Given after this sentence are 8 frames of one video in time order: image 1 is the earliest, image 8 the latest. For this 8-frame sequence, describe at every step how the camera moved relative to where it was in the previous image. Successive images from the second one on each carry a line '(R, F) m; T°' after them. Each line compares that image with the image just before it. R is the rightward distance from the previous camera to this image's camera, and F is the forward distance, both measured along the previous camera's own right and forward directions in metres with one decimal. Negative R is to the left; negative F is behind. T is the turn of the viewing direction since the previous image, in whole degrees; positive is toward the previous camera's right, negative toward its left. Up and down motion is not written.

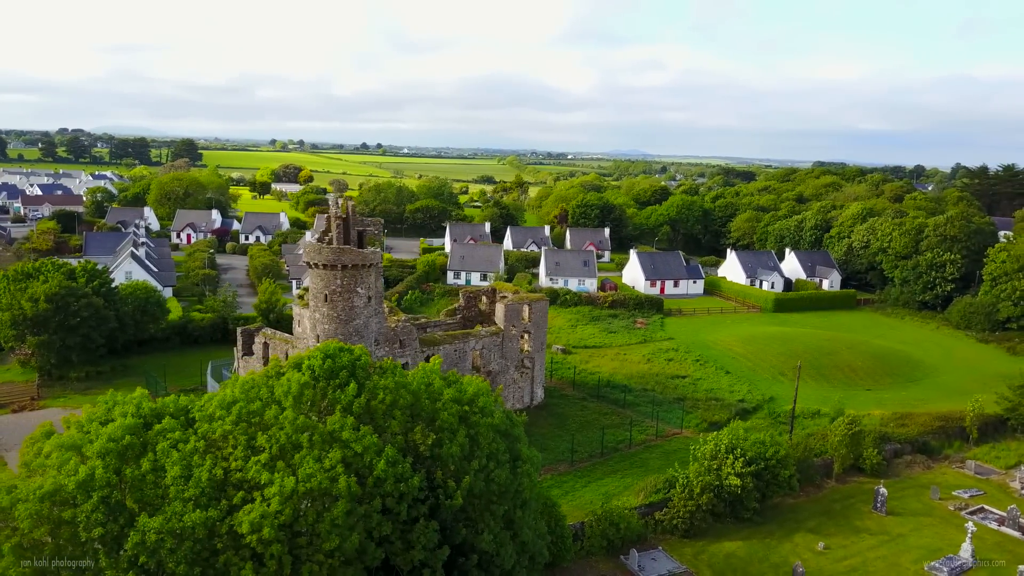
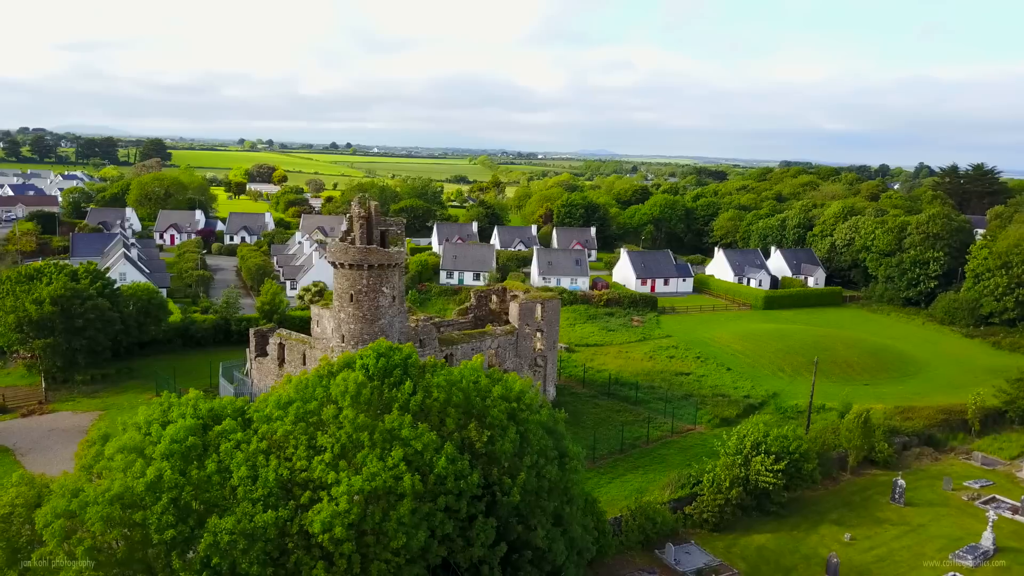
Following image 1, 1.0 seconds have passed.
(-1.9, -0.1) m; +2°
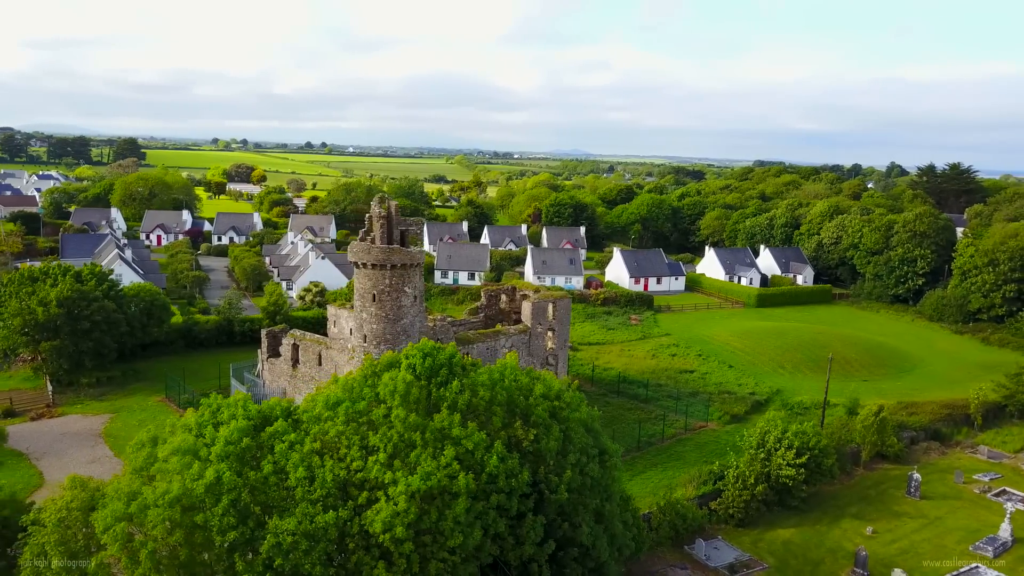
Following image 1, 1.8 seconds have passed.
(-1.6, 0.0) m; +2°
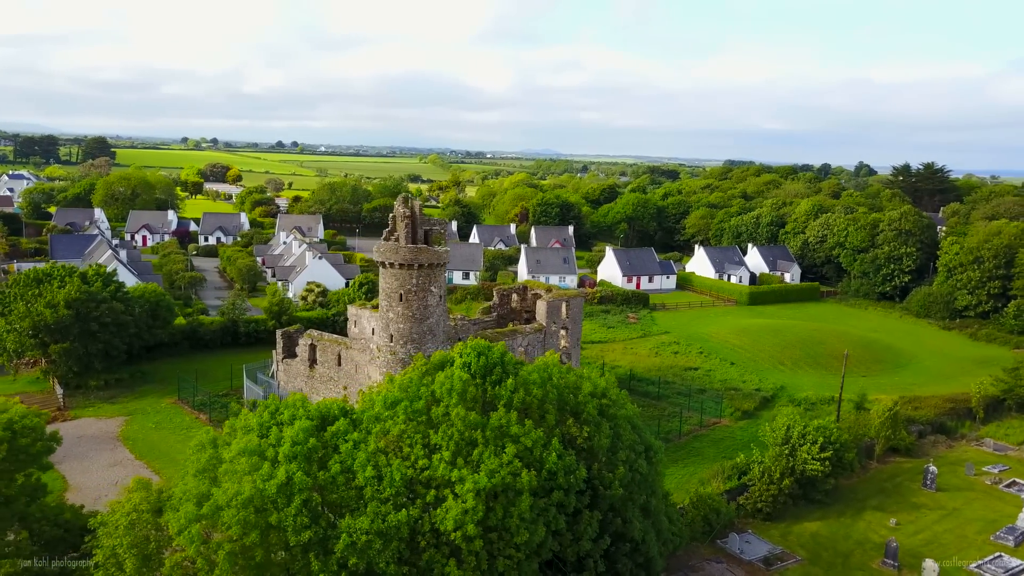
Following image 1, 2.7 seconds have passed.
(-1.9, -0.1) m; +2°
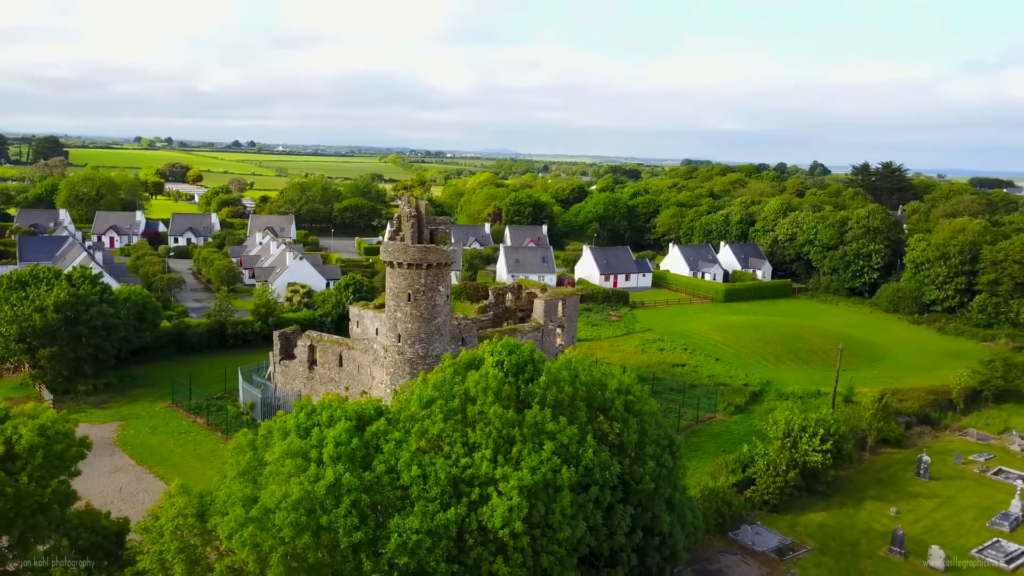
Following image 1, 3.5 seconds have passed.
(-1.6, -0.1) m; +3°
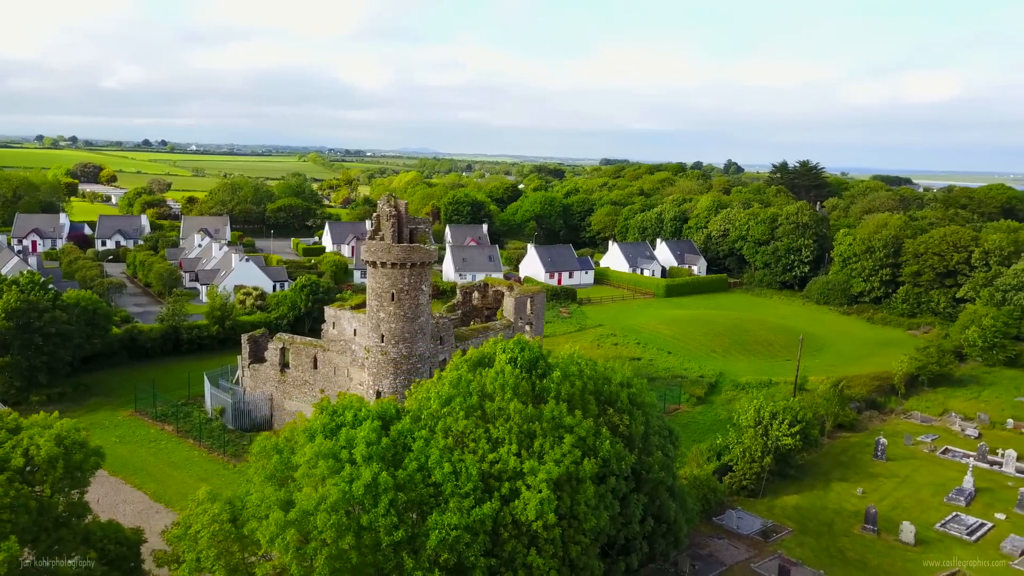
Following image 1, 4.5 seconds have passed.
(-2.1, -0.2) m; +6°
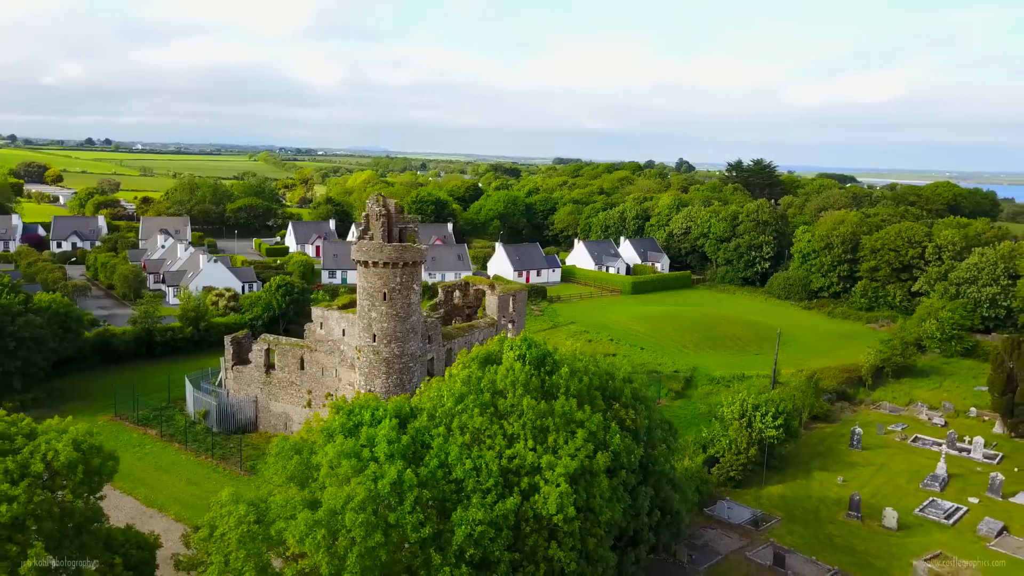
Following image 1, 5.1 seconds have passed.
(-1.3, -0.2) m; +3°
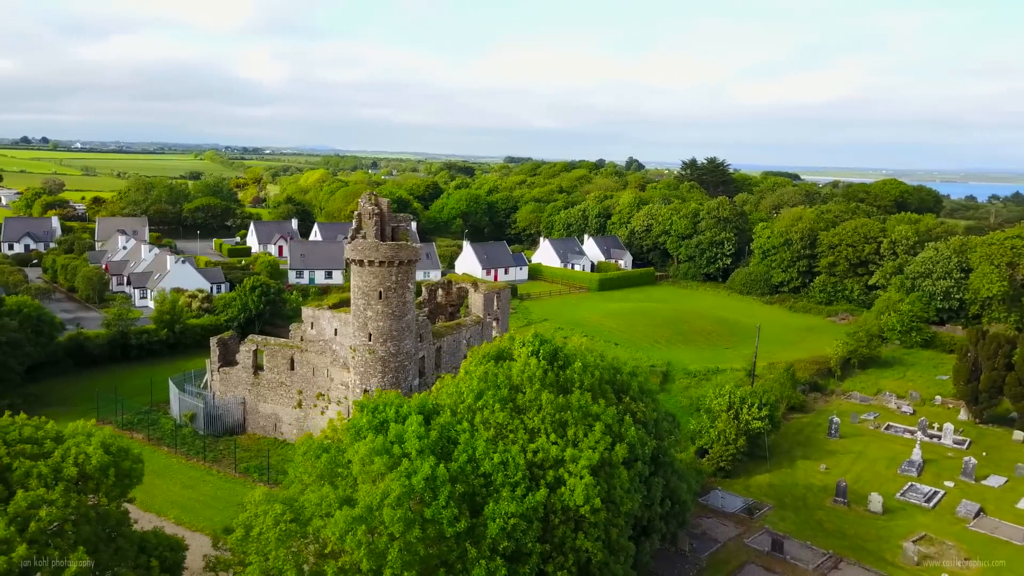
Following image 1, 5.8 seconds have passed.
(-1.5, -0.2) m; +4°
